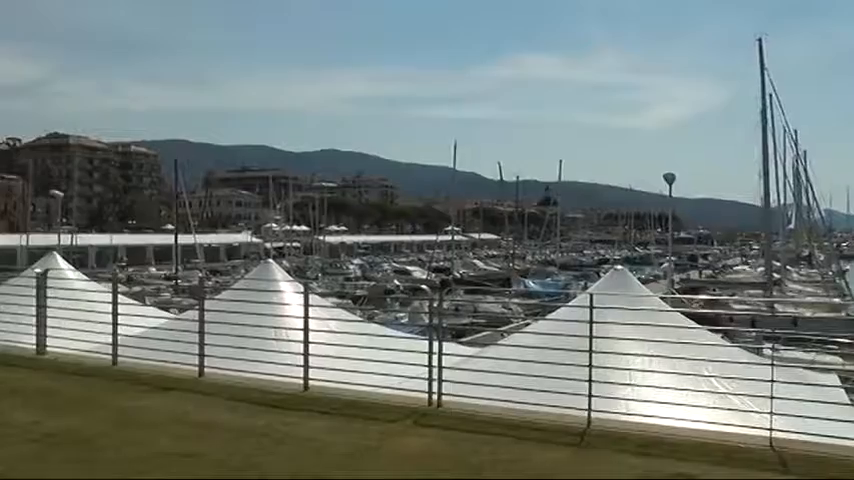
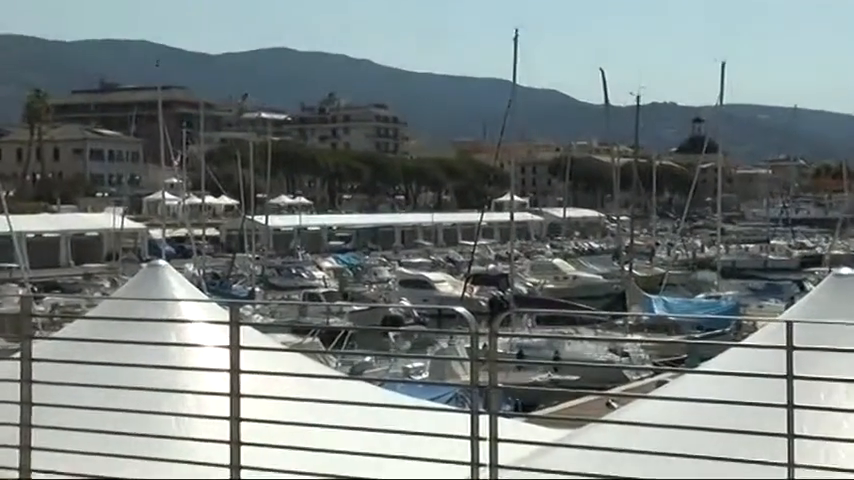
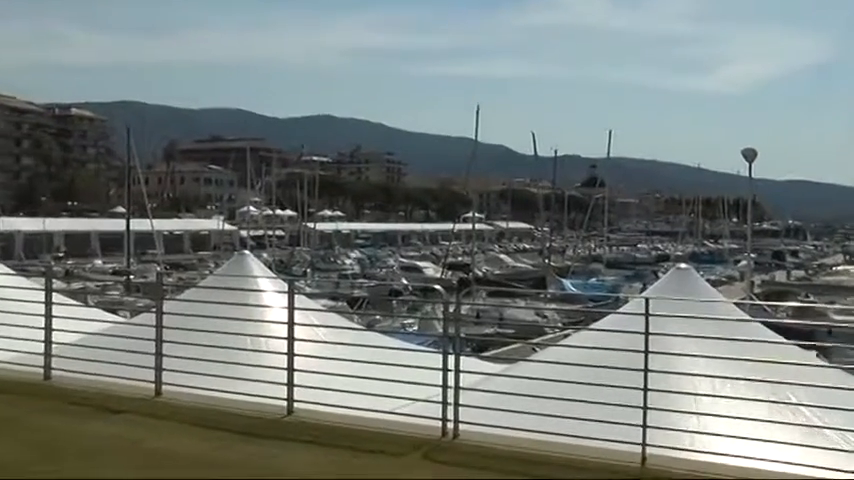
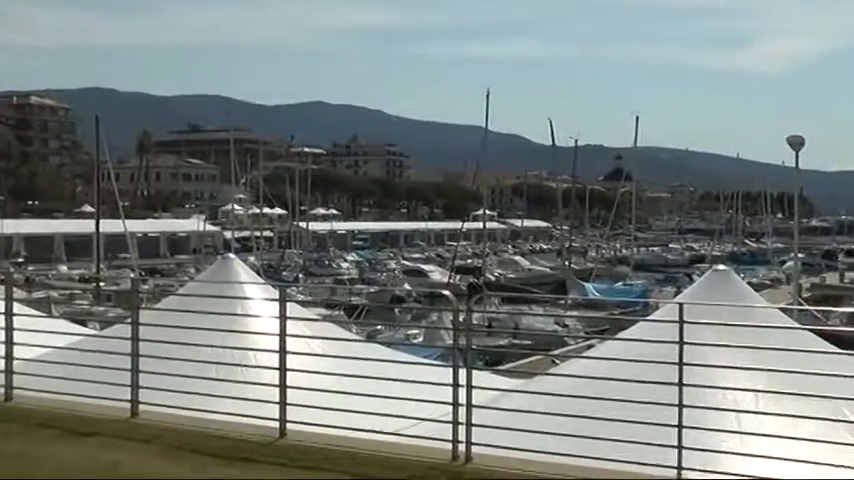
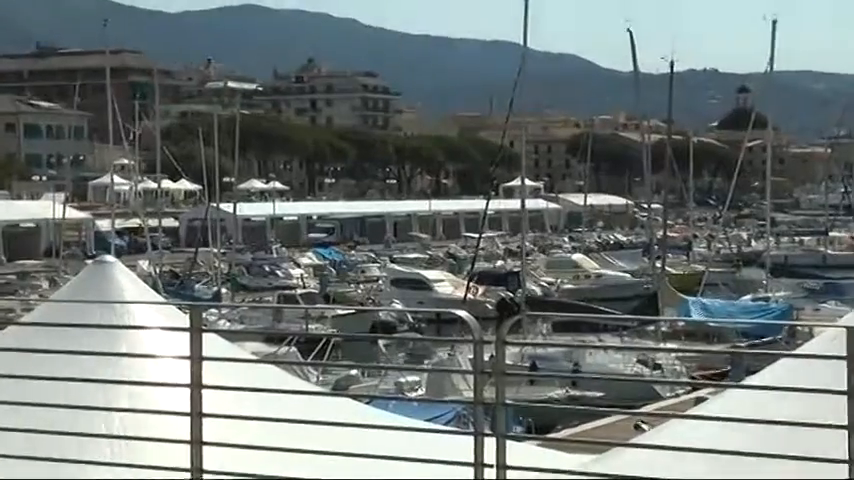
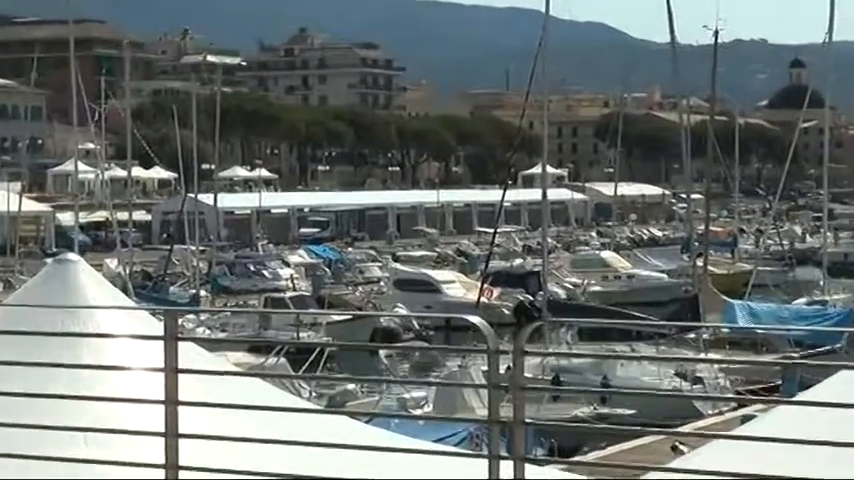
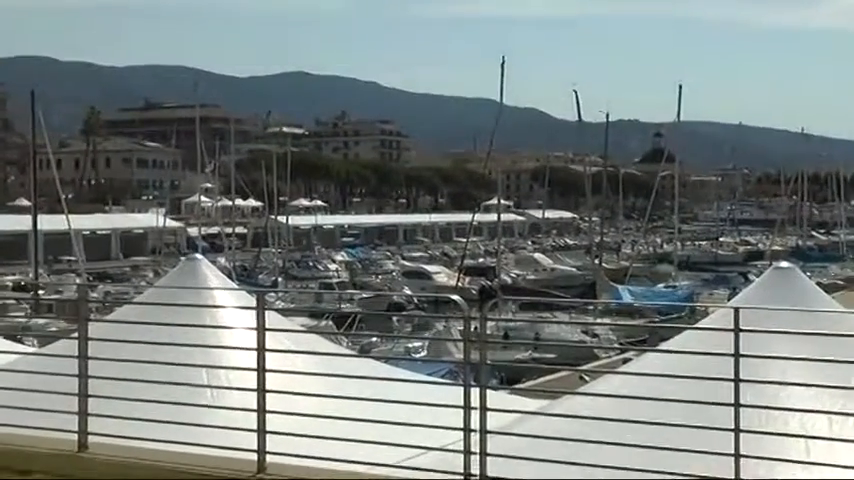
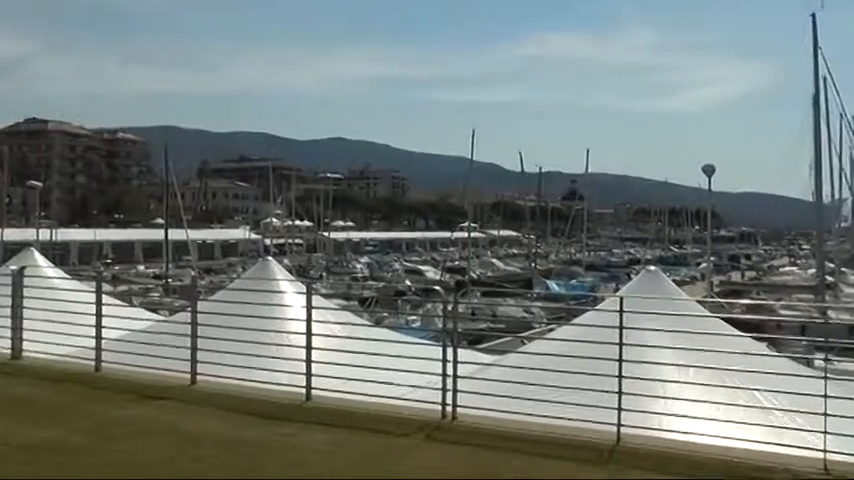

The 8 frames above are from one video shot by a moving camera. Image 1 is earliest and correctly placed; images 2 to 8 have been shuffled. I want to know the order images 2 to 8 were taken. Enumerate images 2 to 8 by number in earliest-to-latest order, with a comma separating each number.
8, 3, 4, 7, 2, 5, 6
